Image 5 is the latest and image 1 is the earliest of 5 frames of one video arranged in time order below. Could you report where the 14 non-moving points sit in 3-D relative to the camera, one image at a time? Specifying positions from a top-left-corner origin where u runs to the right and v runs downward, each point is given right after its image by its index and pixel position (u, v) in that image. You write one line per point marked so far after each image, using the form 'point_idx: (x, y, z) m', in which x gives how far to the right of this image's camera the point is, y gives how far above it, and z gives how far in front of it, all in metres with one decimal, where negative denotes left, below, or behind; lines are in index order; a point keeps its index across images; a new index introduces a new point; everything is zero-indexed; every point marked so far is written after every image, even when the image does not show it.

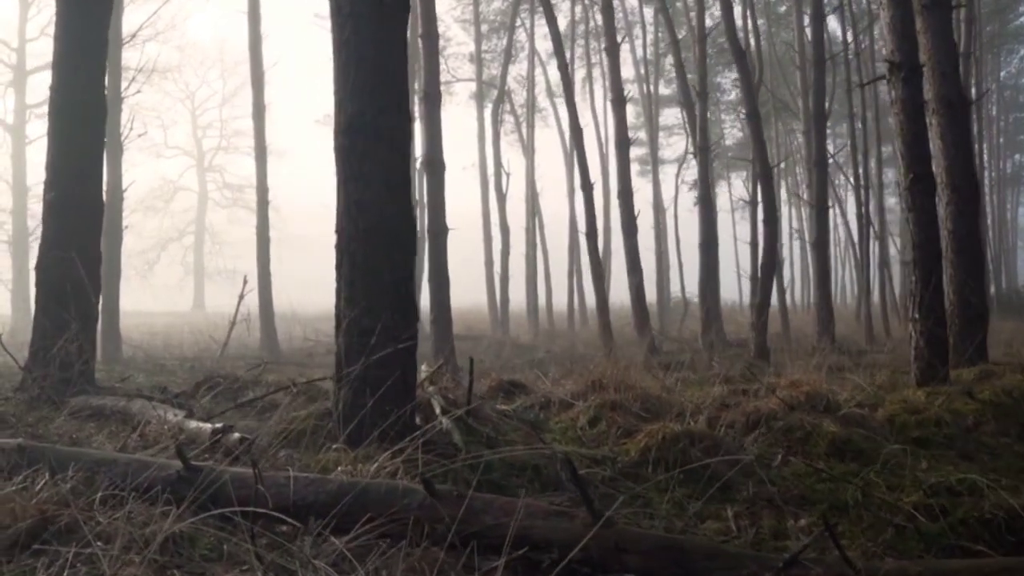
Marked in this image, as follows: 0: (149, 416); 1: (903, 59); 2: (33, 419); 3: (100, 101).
0: (-2.4, -0.9, +6.0) m
1: (+3.5, +2.1, +8.0) m
2: (-3.4, -0.9, +6.3) m
3: (-3.8, +1.8, +8.2) m
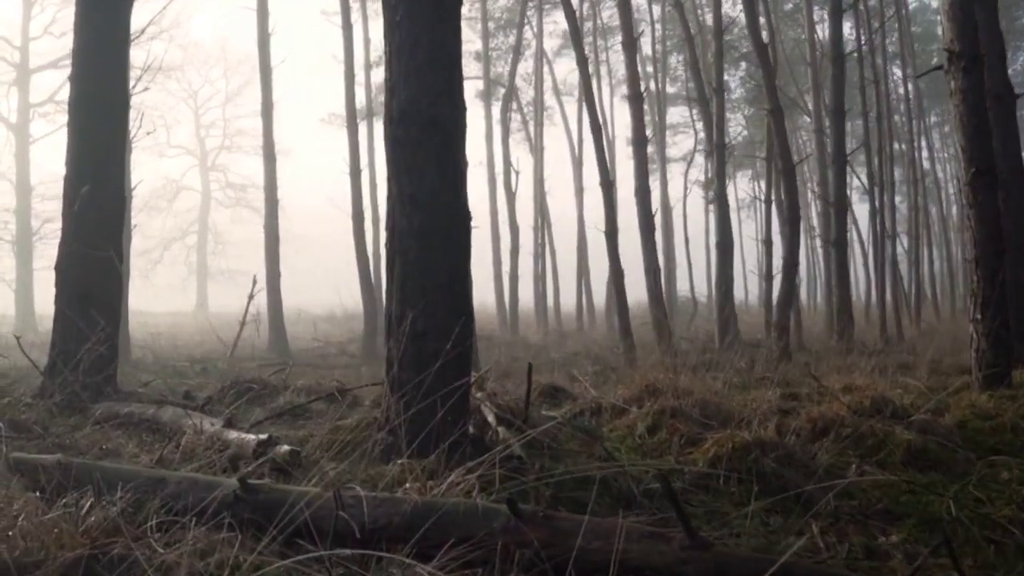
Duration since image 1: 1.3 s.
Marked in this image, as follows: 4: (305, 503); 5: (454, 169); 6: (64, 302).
0: (-2.1, -0.9, +5.6) m
1: (+3.9, +2.1, +7.6) m
2: (-3.0, -0.9, +5.9) m
3: (-3.5, +1.8, +7.9) m
4: (-0.8, -0.8, +3.4) m
5: (-0.3, +0.7, +5.0) m
6: (-3.7, -0.1, +7.4) m
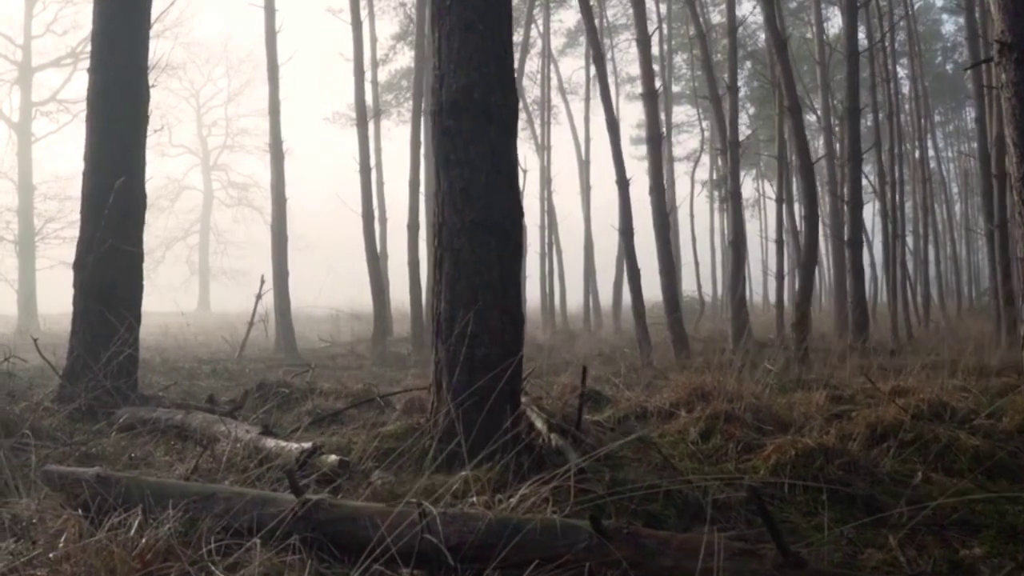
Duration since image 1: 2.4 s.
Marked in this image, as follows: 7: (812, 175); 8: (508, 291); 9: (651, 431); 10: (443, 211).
0: (-1.8, -0.9, +5.3) m
1: (+4.2, +2.1, +7.4) m
2: (-2.7, -0.9, +5.7) m
3: (-3.2, +1.8, +7.6) m
4: (-0.5, -0.8, +3.2) m
5: (0.0, +0.7, +4.7) m
6: (-3.4, -0.1, +7.1) m
7: (+6.1, +2.3, +18.0) m
8: (0.0, 0.0, +4.7) m
9: (+0.9, -0.9, +5.9) m
10: (-0.4, +0.4, +4.7) m
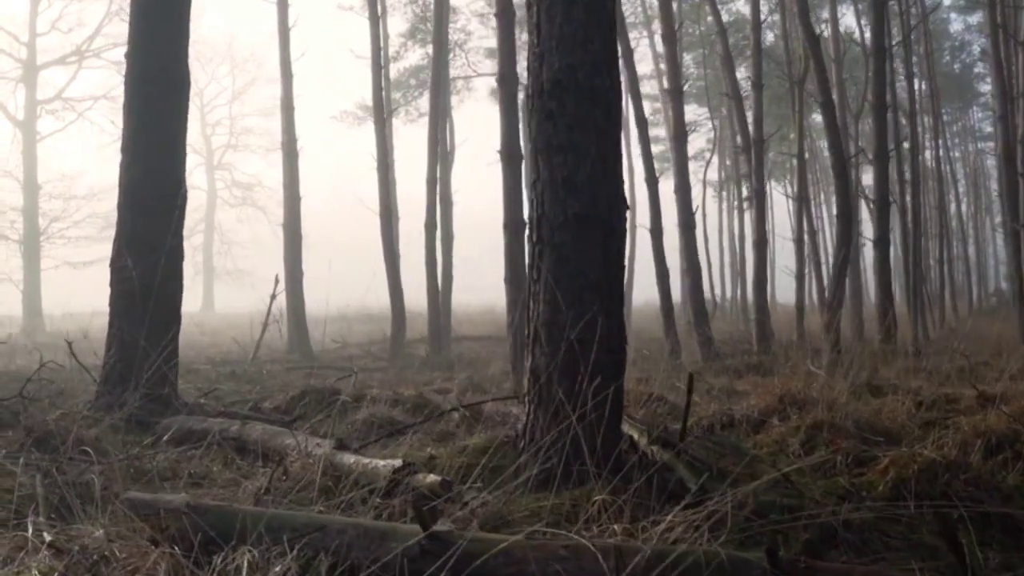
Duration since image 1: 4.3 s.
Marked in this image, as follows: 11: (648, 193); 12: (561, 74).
0: (-1.3, -0.9, +4.9) m
1: (+4.7, +2.1, +6.9) m
2: (-2.2, -0.9, +5.2) m
3: (-2.7, +1.8, +7.1) m
4: (0.0, -0.8, +2.7) m
5: (+0.5, +0.7, +4.3) m
6: (-2.9, -0.1, +6.7) m
7: (+6.5, +2.3, +17.6) m
8: (+0.5, 0.0, +4.2) m
9: (+1.4, -0.9, +5.4) m
10: (+0.1, +0.4, +4.2) m
11: (+2.6, +1.9, +17.3) m
12: (+0.2, +1.0, +4.2) m
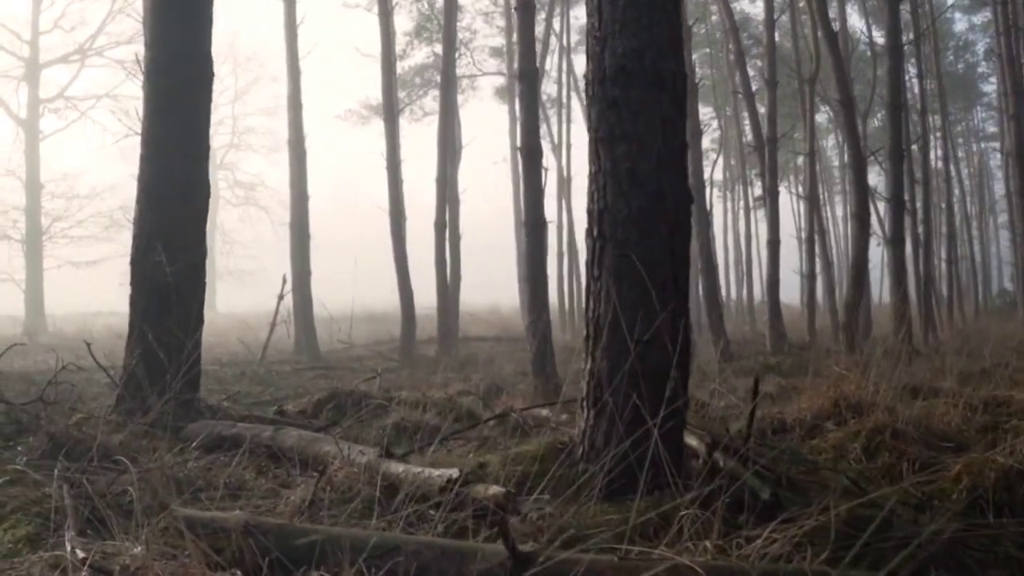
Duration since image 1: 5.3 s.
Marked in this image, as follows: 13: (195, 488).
0: (-1.0, -0.9, +4.6) m
1: (+4.9, +2.1, +6.7) m
2: (-2.0, -0.9, +5.0) m
3: (-2.4, +1.8, +6.9) m
4: (+0.3, -0.8, +2.5) m
5: (+0.8, +0.7, +4.0) m
6: (-2.6, -0.1, +6.4) m
7: (+6.8, +2.3, +17.3) m
8: (+0.8, 0.0, +4.0) m
9: (+1.7, -0.9, +5.2) m
10: (+0.4, +0.4, +4.0) m
11: (+2.9, +1.9, +17.0) m
12: (+0.5, +1.0, +4.0) m
13: (-1.5, -0.9, +4.2) m
